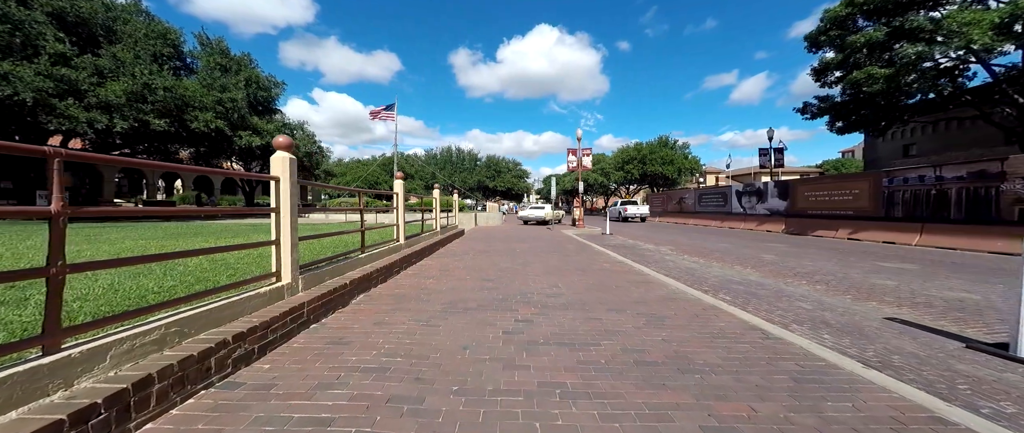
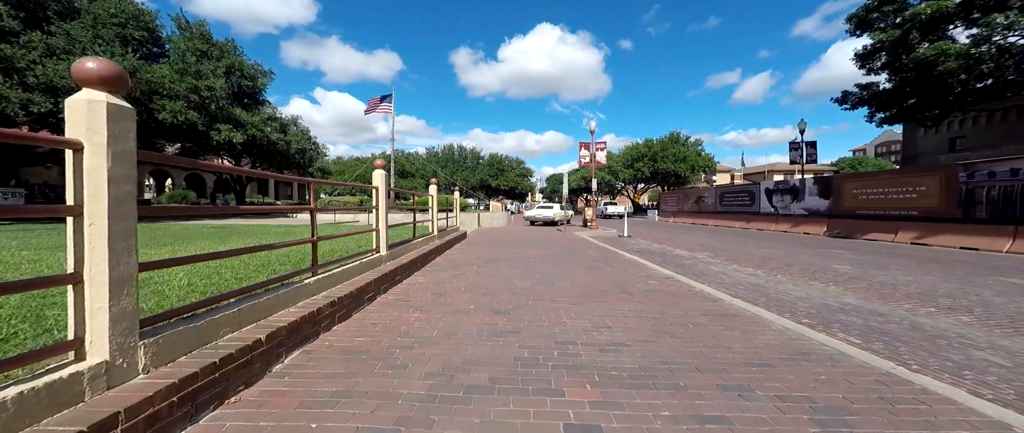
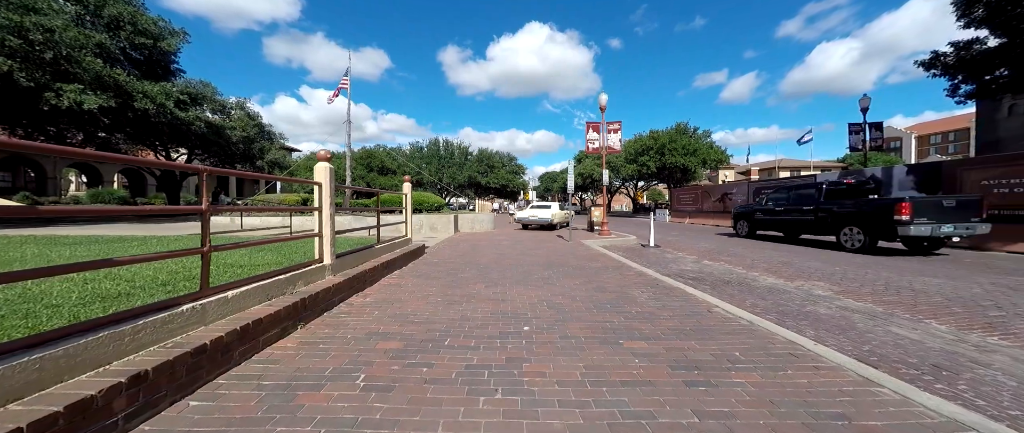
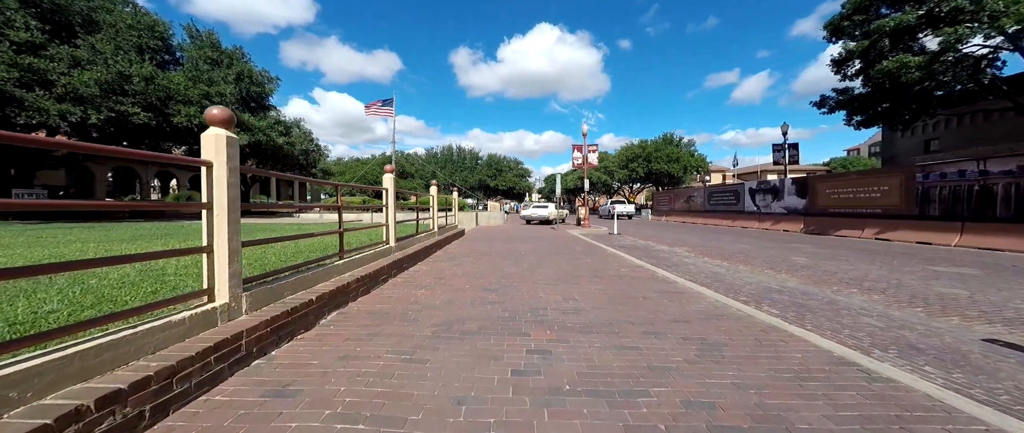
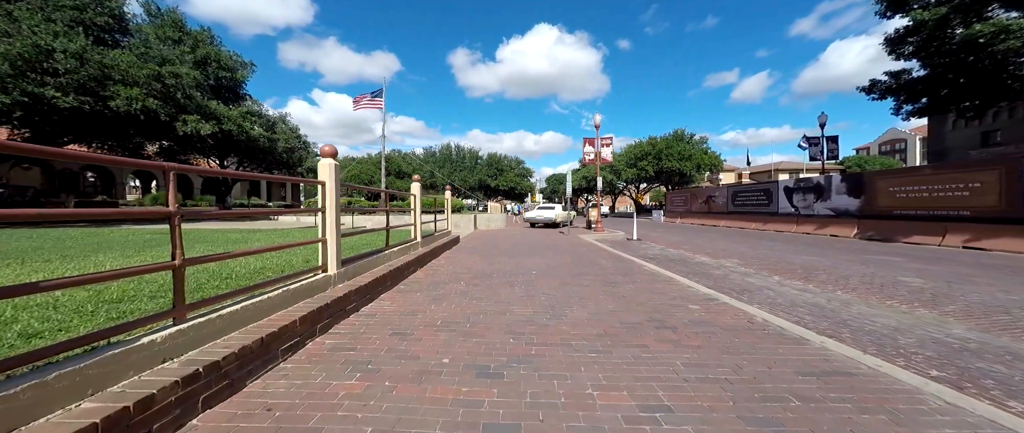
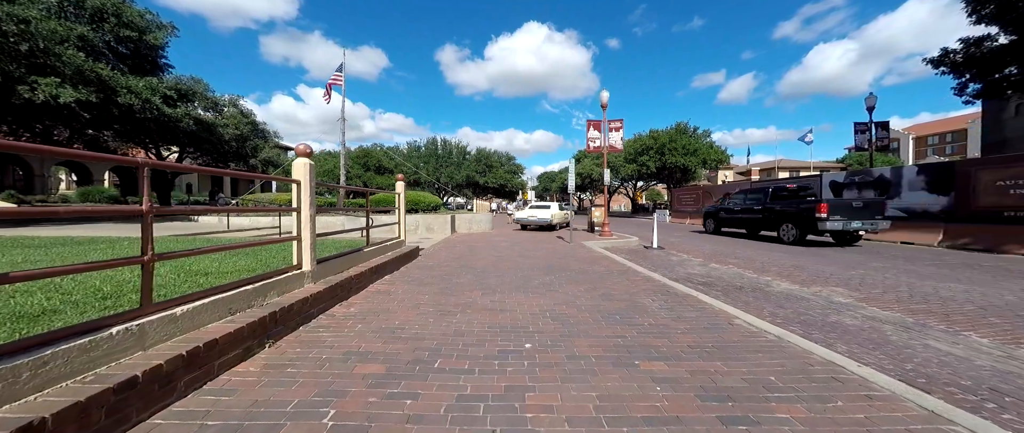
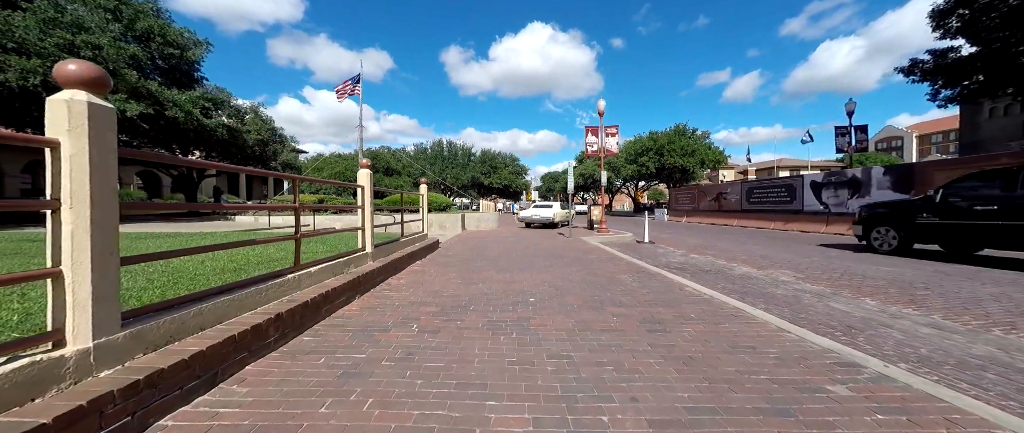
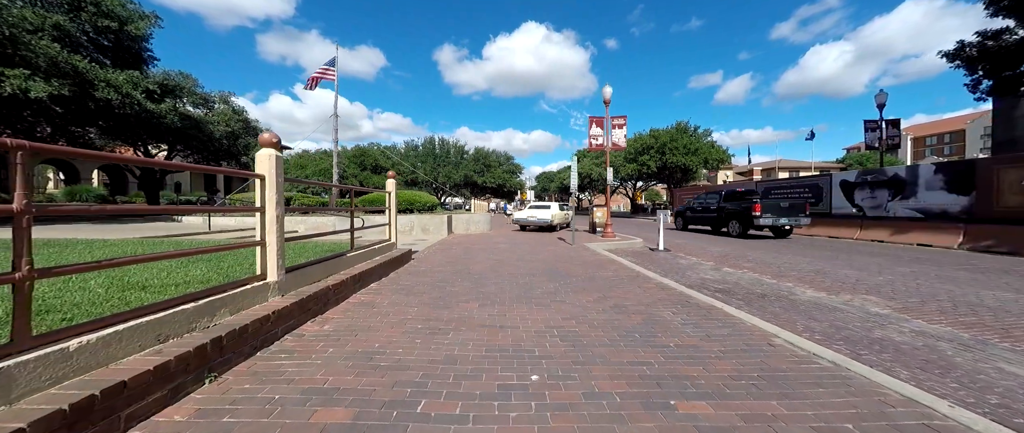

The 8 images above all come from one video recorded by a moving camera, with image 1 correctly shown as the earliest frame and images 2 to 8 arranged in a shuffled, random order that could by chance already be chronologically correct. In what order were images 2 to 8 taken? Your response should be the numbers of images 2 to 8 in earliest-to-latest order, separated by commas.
4, 2, 5, 7, 3, 6, 8
